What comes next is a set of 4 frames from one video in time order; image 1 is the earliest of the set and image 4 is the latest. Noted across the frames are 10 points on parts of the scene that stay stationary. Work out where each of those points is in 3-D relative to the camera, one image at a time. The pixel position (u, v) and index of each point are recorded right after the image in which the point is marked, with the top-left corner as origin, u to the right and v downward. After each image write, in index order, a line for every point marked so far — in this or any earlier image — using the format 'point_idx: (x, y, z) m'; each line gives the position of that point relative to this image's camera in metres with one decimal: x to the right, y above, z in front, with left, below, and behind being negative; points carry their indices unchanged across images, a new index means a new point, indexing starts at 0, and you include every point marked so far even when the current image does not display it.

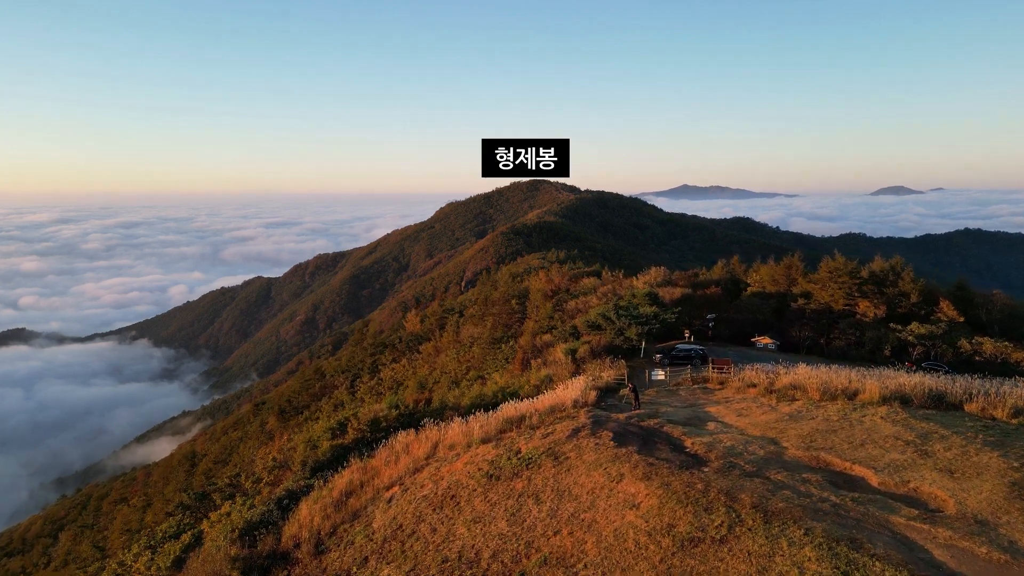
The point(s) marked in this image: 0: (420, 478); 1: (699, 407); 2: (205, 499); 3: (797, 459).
0: (-2.1, -4.4, +11.1) m
1: (+5.1, -3.2, +13.0) m
2: (-9.8, -6.7, +15.2) m
3: (+5.4, -3.2, +9.0) m
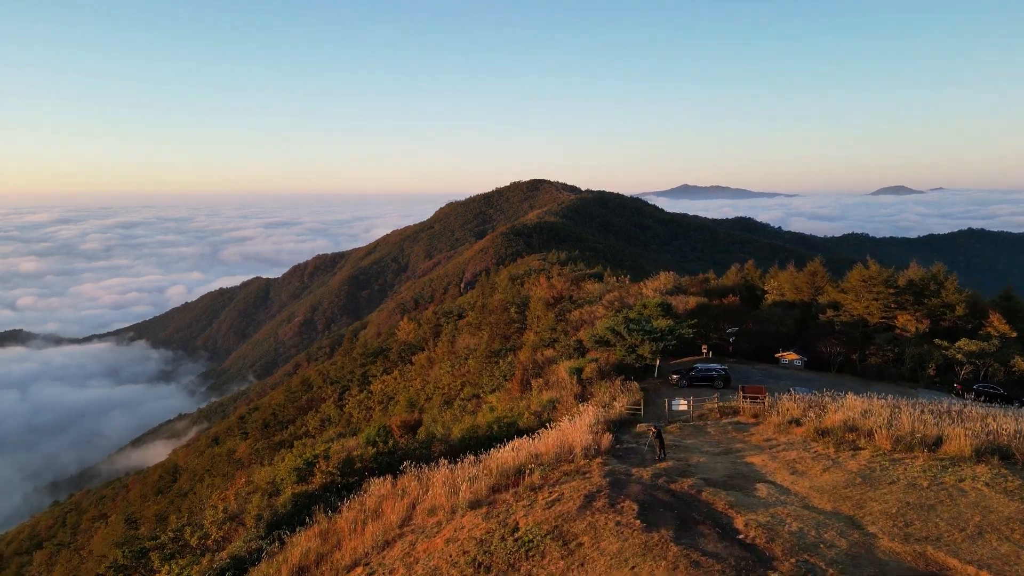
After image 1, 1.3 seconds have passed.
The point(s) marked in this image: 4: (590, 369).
0: (-2.2, -4.9, +8.7) m
1: (+5.0, -3.7, +10.6) m
2: (-9.9, -7.2, +12.8) m
3: (+5.3, -3.7, +6.6) m
4: (+3.2, -3.3, +19.3) m
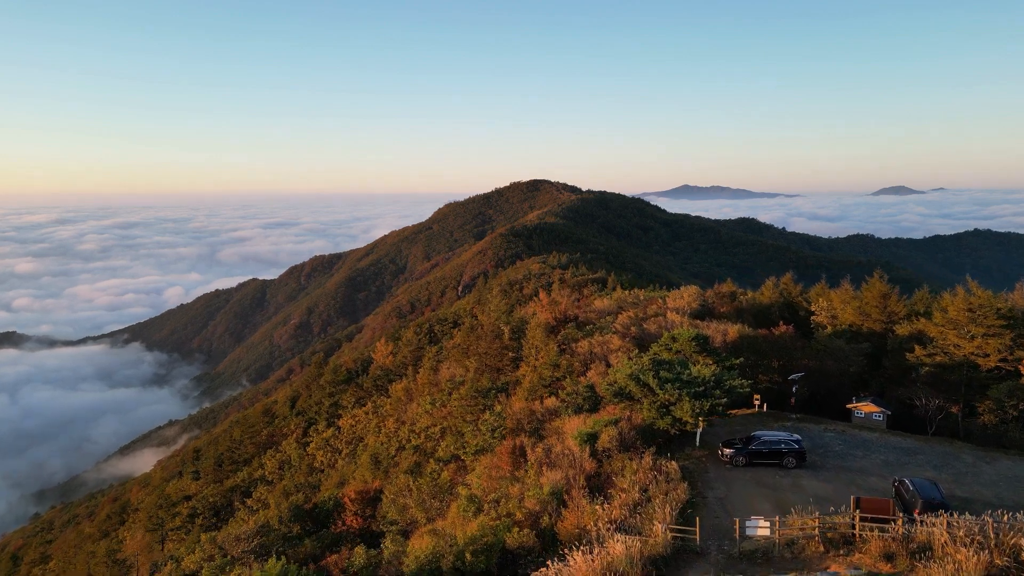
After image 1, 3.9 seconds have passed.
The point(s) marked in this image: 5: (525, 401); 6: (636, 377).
0: (-2.6, -6.0, +3.3) m
1: (+4.6, -4.8, +5.2) m
2: (-10.3, -8.3, +7.4) m
3: (+4.9, -4.8, +1.2) m
4: (+2.8, -4.3, +13.9) m
5: (+0.5, -4.5, +19.3) m
6: (+4.0, -2.9, +15.4) m
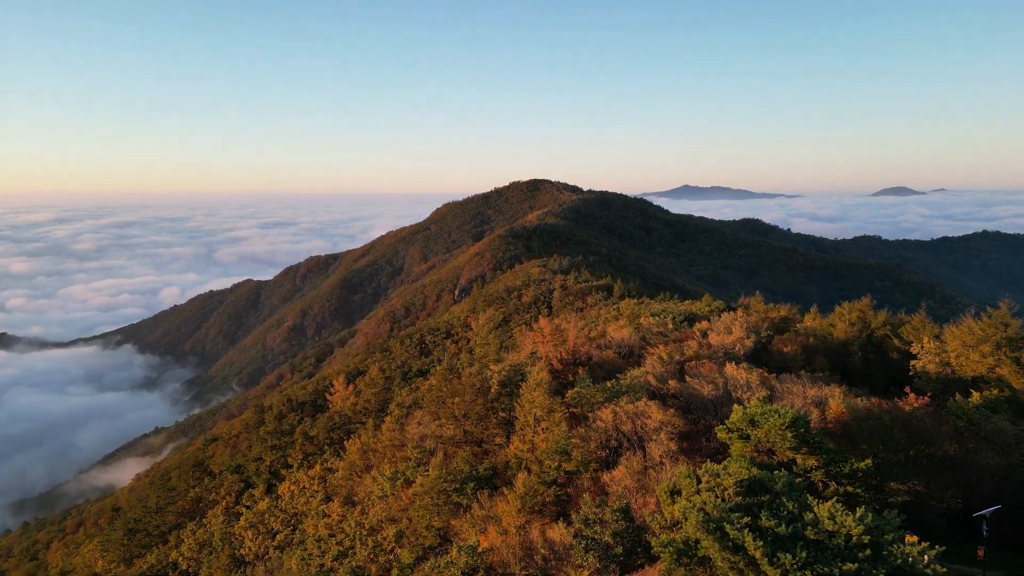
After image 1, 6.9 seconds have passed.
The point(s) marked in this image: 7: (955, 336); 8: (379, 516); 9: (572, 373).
0: (-3.0, -7.3, -3.6) m
1: (+4.3, -6.1, -1.7) m
2: (-10.7, -9.6, +0.5) m
3: (+4.5, -6.1, -5.7) m
4: (+2.5, -5.7, +7.0) m
5: (+0.1, -5.8, +12.3) m
6: (+3.6, -4.2, +8.5) m
7: (+16.4, -1.8, +17.9) m
8: (-4.7, -7.9, +16.8) m
9: (+2.6, -3.2, +19.7) m
